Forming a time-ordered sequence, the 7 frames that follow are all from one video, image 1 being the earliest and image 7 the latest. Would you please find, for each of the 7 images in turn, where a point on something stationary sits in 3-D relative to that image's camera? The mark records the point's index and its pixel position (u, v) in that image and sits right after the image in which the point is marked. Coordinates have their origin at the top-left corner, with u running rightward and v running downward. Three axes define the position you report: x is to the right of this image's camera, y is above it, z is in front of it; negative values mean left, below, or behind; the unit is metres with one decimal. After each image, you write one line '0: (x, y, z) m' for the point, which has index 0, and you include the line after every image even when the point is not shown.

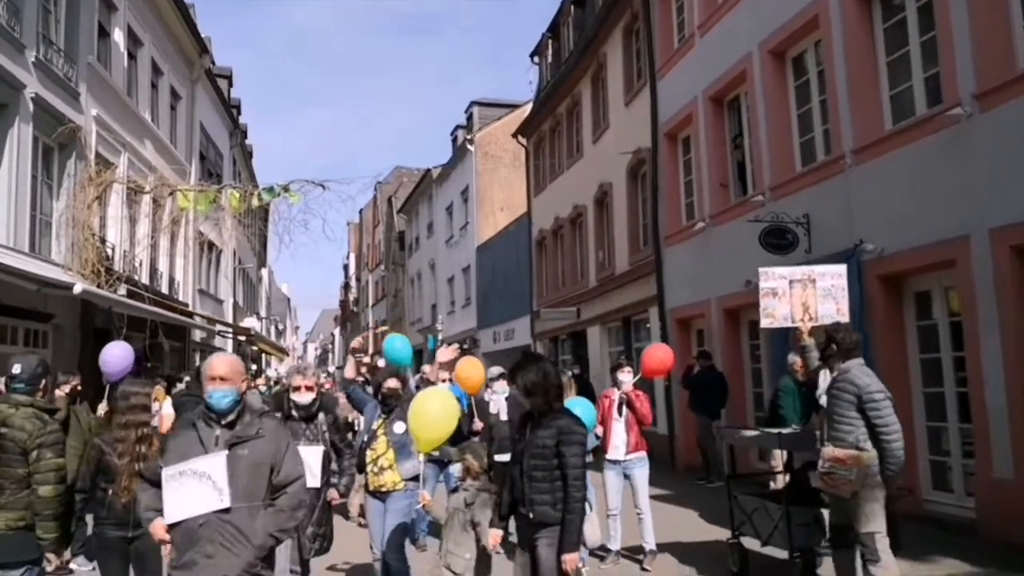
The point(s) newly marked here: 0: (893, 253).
0: (+3.8, +0.3, +8.5) m
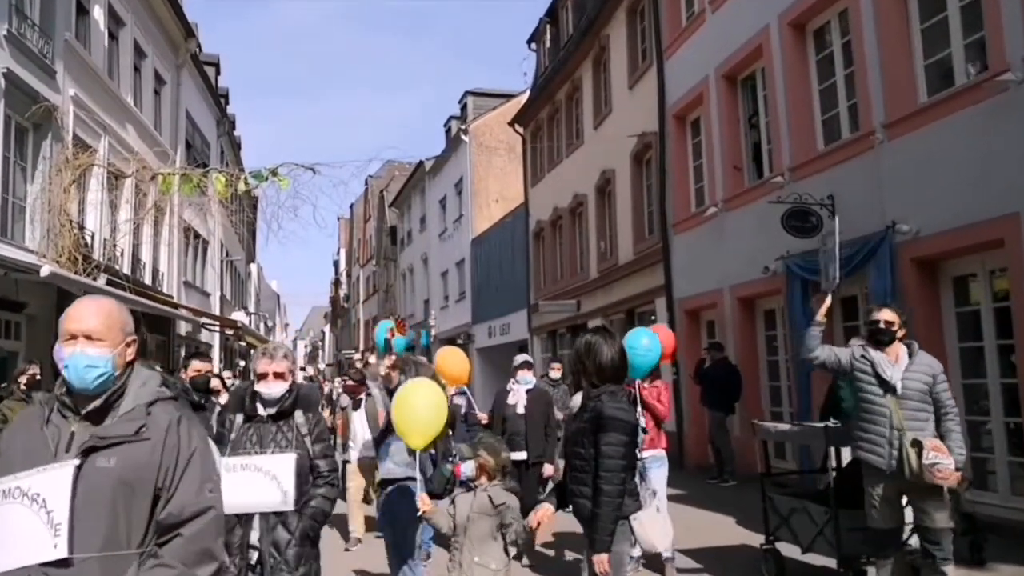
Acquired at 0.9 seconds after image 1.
0: (+3.8, +0.5, +7.9) m
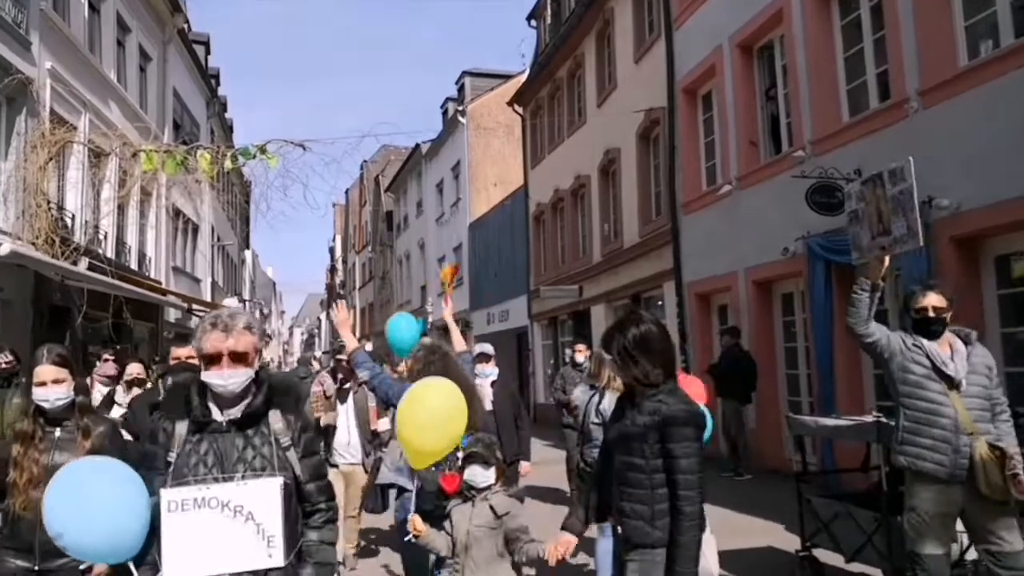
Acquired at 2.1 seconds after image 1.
0: (+3.9, +0.7, +7.3) m
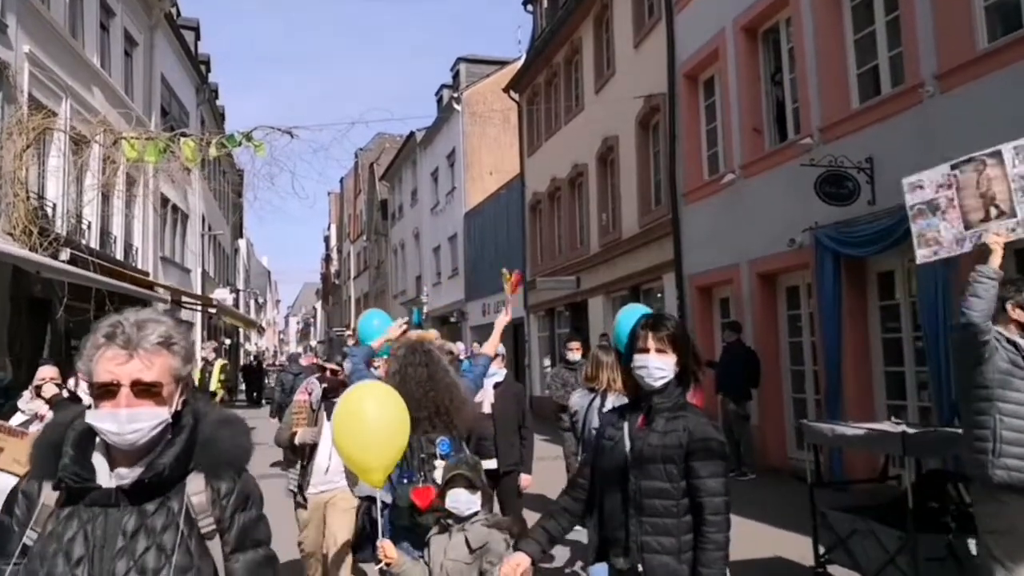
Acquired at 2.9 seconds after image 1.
0: (+3.8, +0.7, +6.9) m
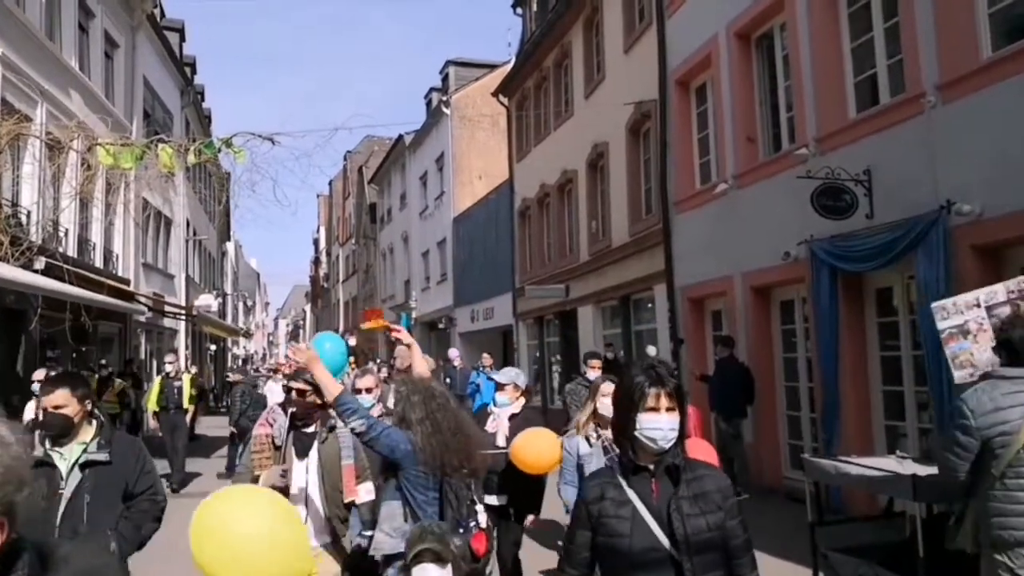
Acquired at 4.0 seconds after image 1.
0: (+3.7, +0.5, +6.6) m
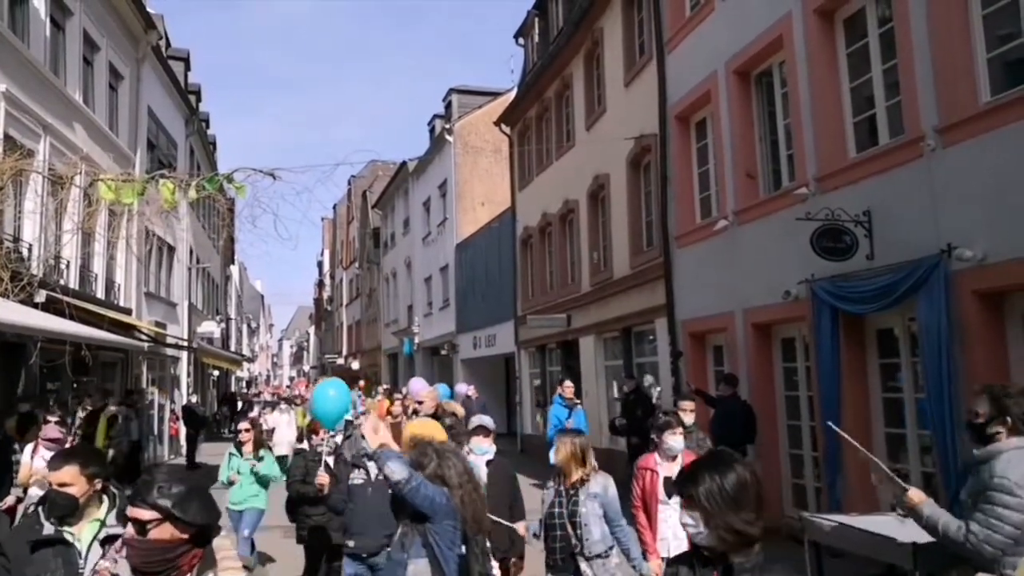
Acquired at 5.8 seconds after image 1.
0: (+3.7, +0.2, +6.5) m
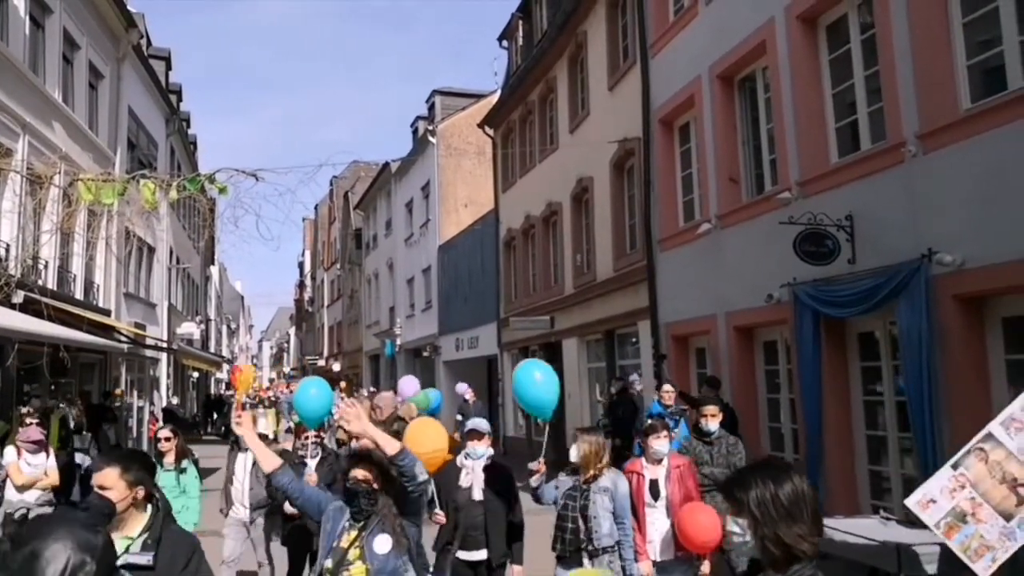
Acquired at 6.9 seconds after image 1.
0: (+3.6, +0.2, +6.6) m
